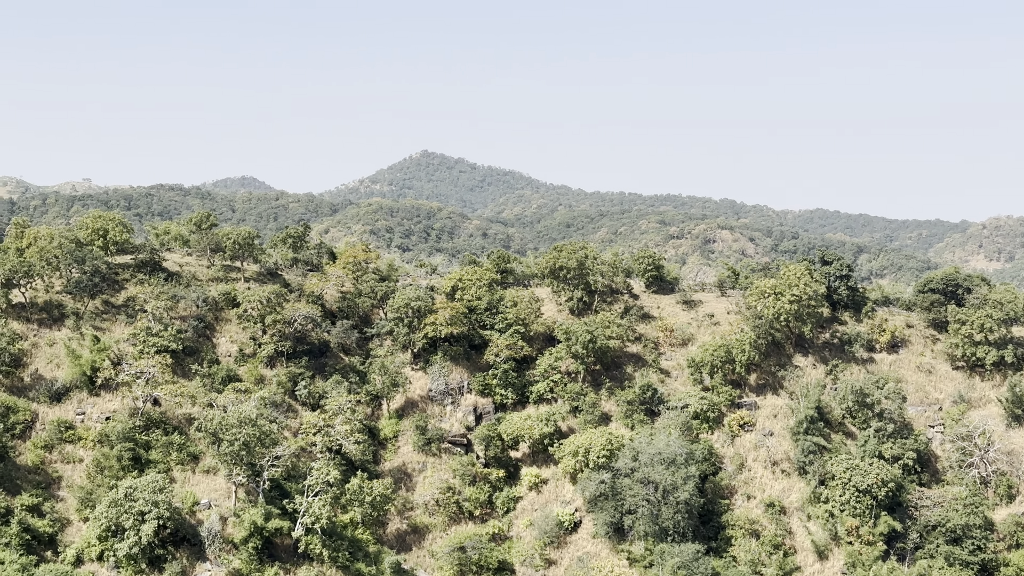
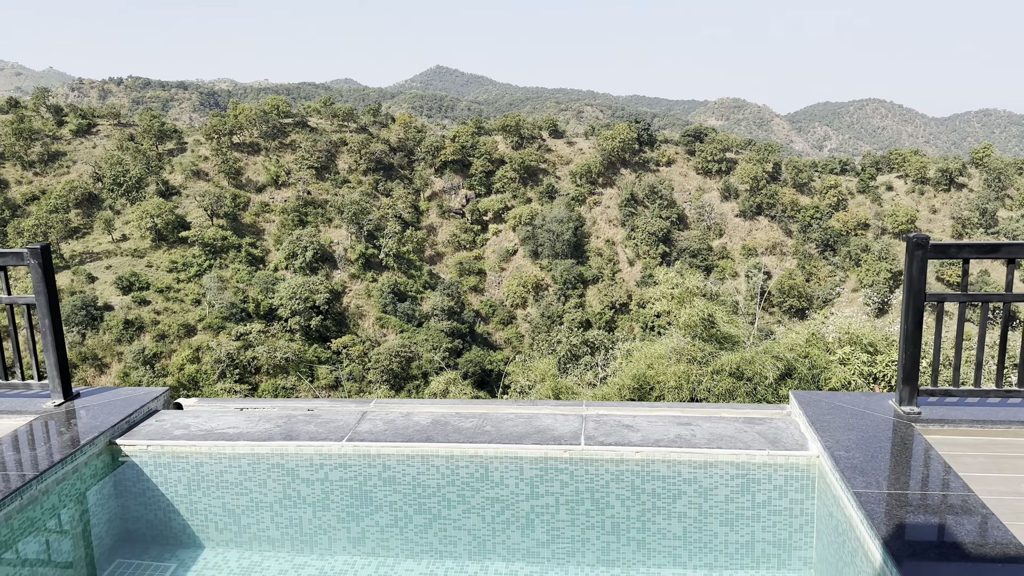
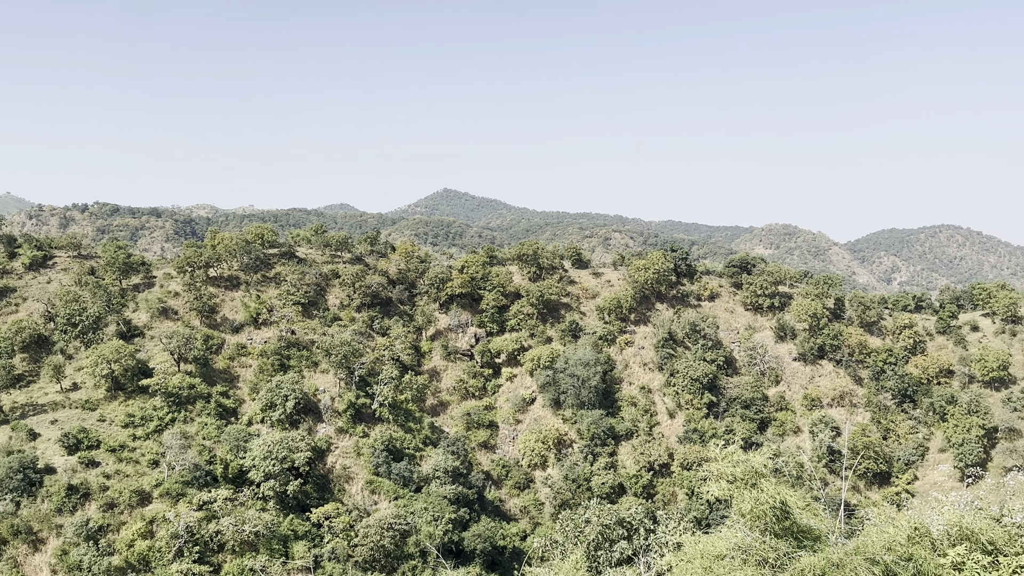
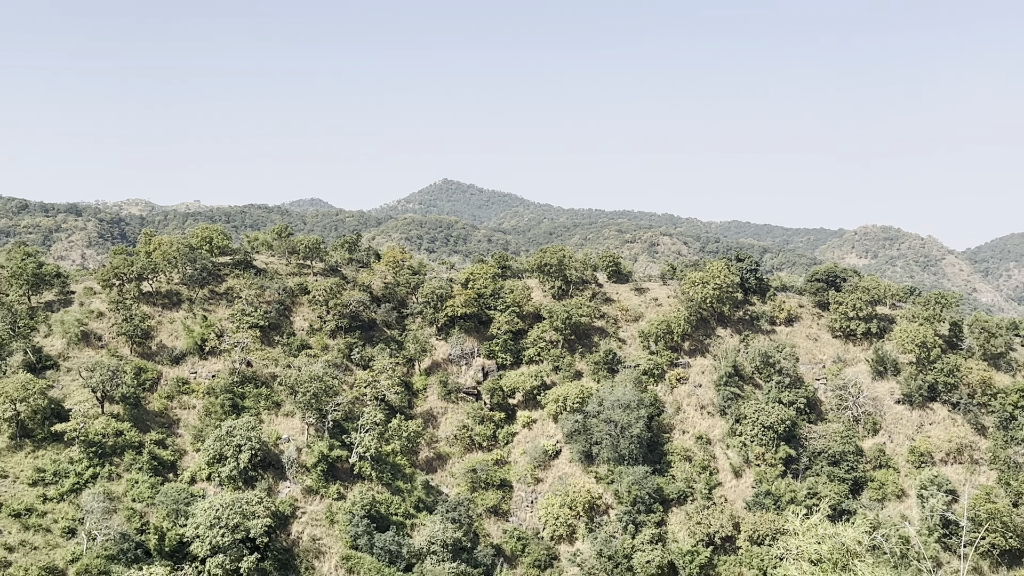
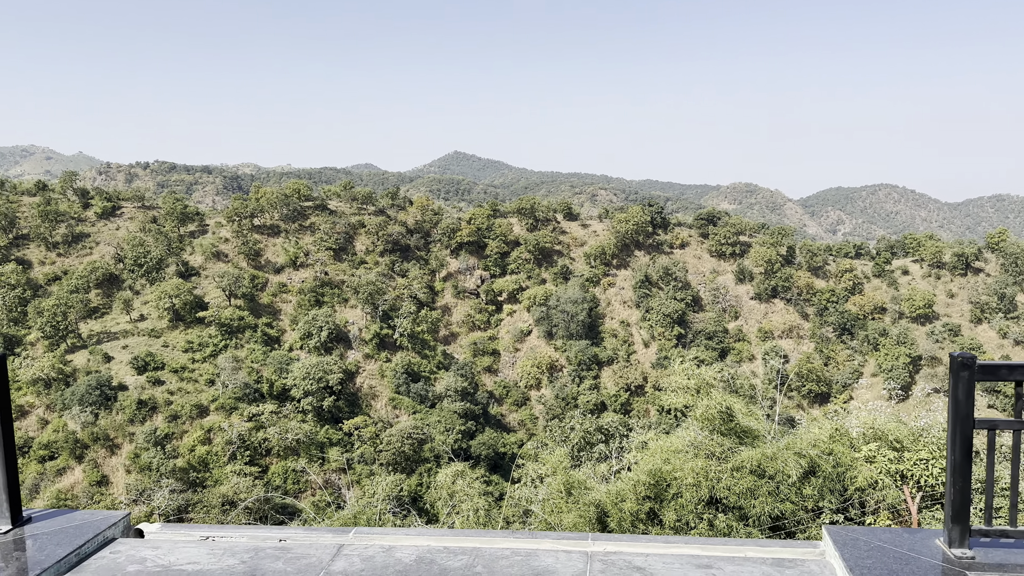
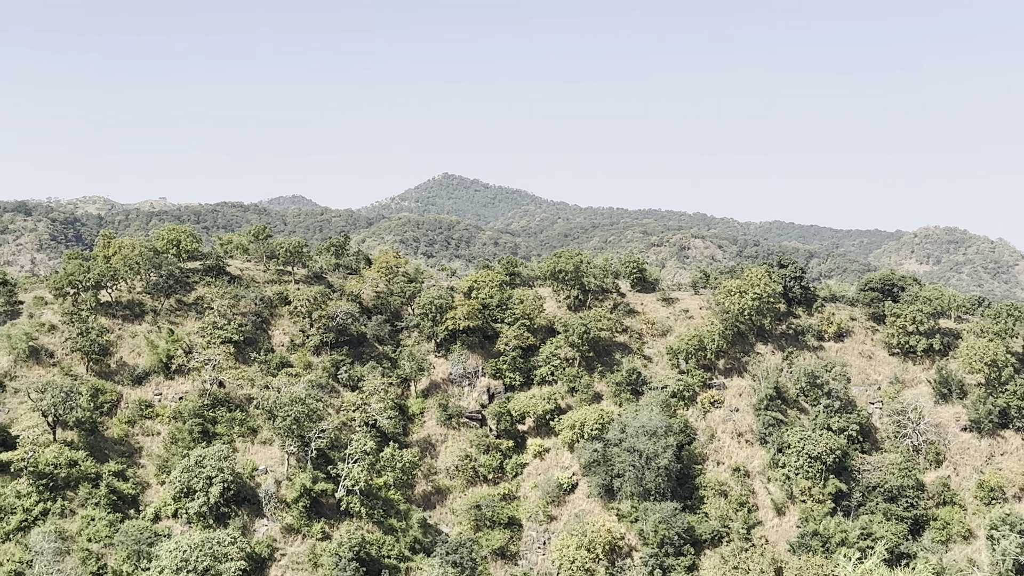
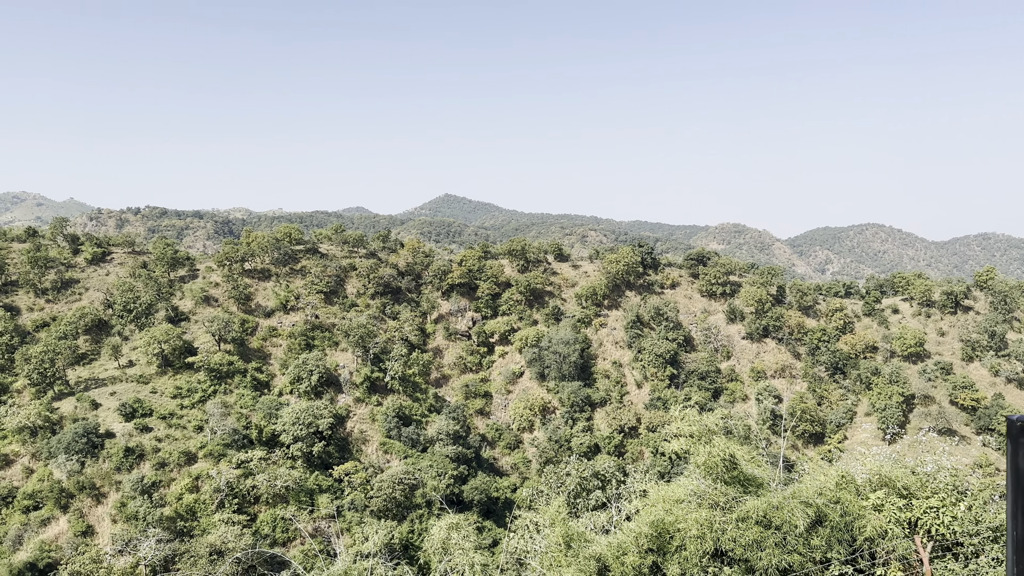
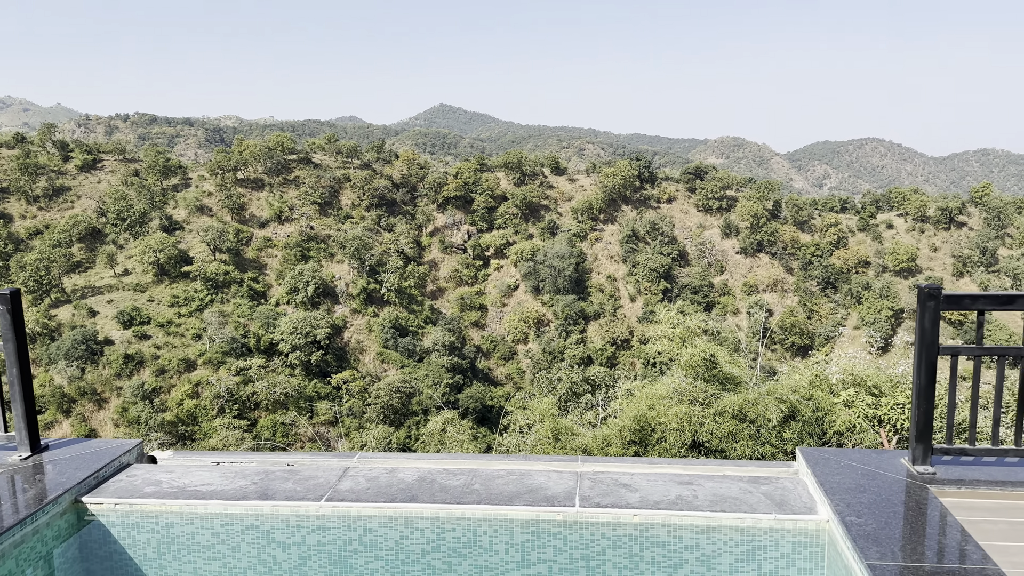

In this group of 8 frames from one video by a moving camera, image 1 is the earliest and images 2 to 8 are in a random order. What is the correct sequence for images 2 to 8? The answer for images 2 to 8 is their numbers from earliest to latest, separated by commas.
6, 4, 3, 7, 5, 8, 2
